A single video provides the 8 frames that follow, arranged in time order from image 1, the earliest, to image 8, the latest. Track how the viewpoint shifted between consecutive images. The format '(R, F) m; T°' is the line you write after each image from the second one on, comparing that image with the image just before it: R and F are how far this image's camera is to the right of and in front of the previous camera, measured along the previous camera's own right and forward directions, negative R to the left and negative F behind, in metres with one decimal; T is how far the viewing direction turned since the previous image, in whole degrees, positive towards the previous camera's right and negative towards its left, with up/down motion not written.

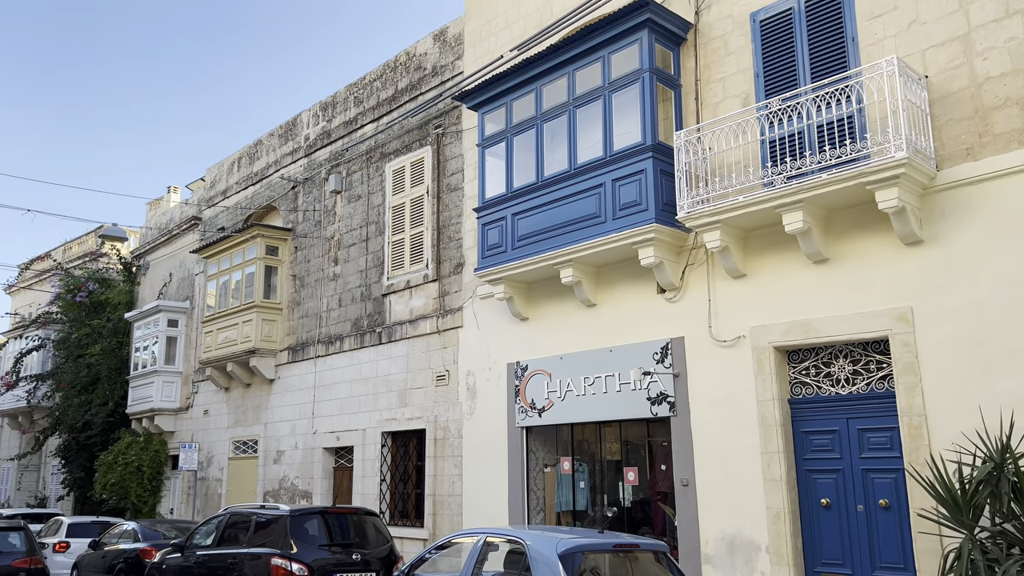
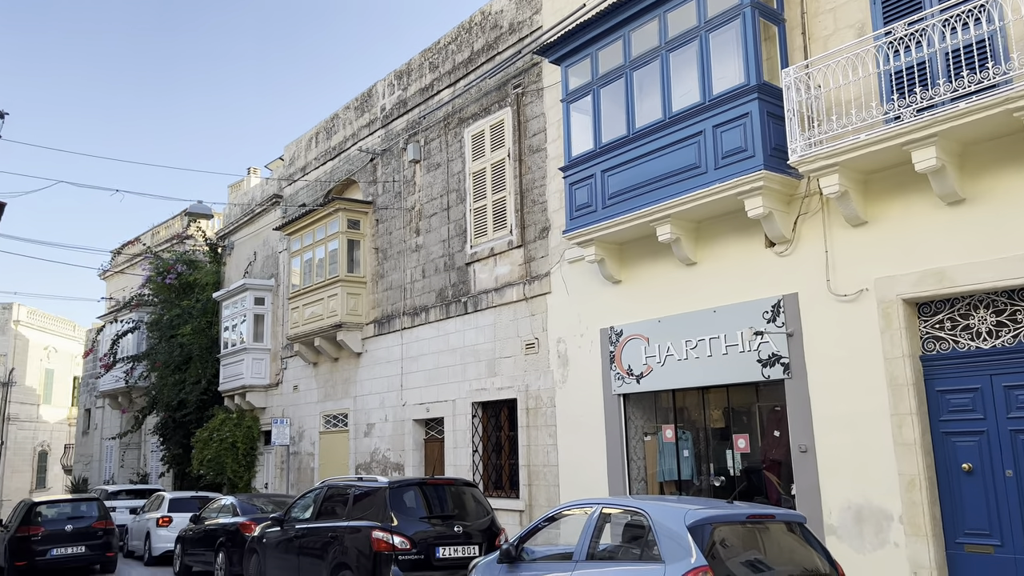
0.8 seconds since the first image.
(-0.3, +0.5) m; -5°
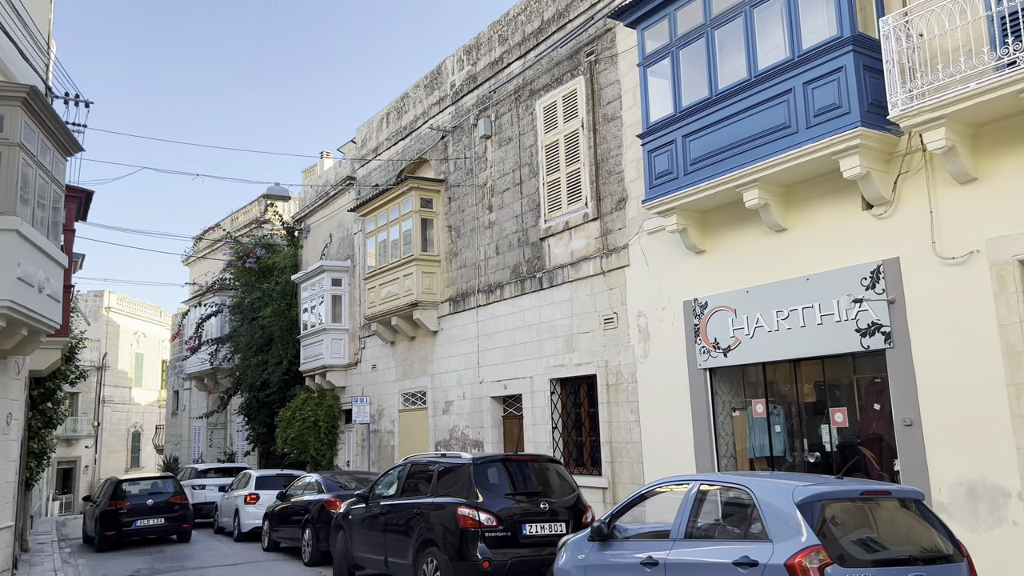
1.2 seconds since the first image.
(-0.1, +0.2) m; -5°
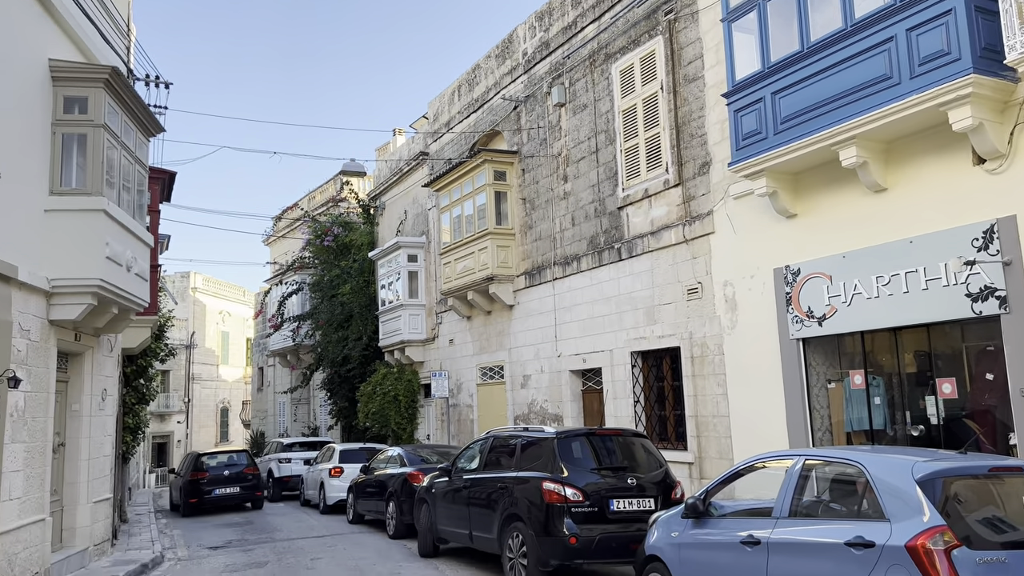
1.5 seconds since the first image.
(-0.1, +0.3) m; -5°
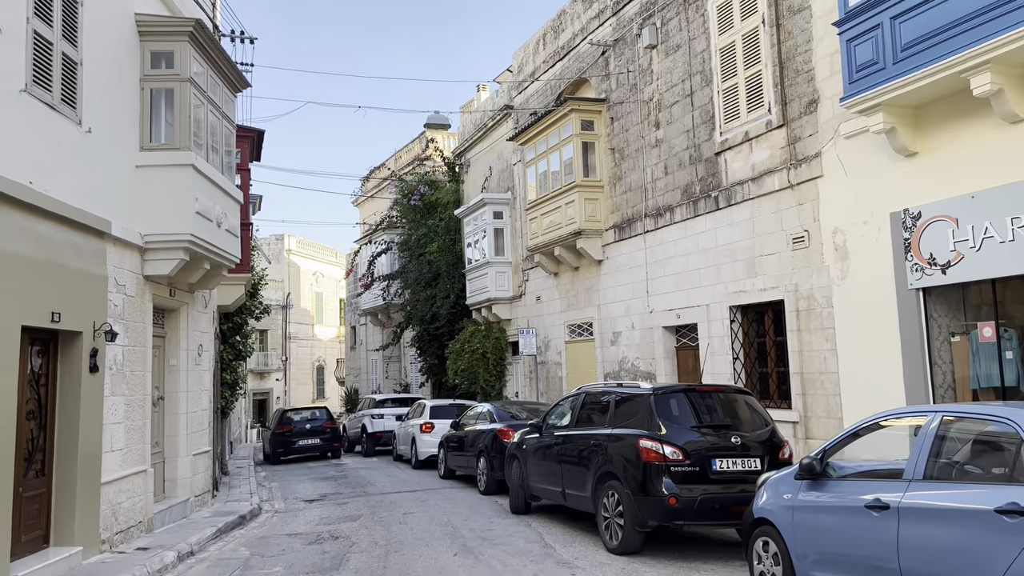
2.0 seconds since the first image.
(-0.1, +0.4) m; -6°
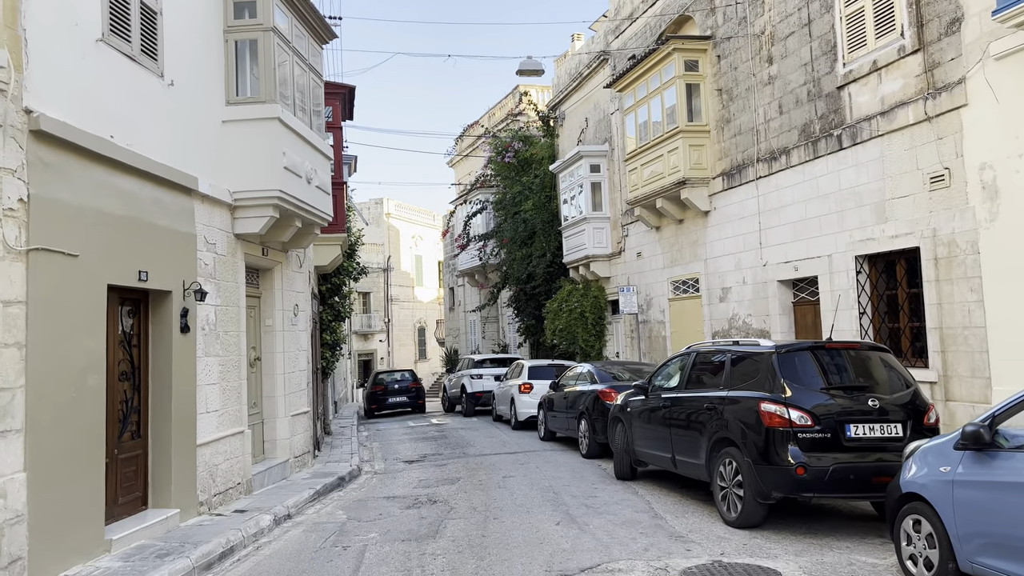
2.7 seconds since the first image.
(0.0, +0.7) m; -7°
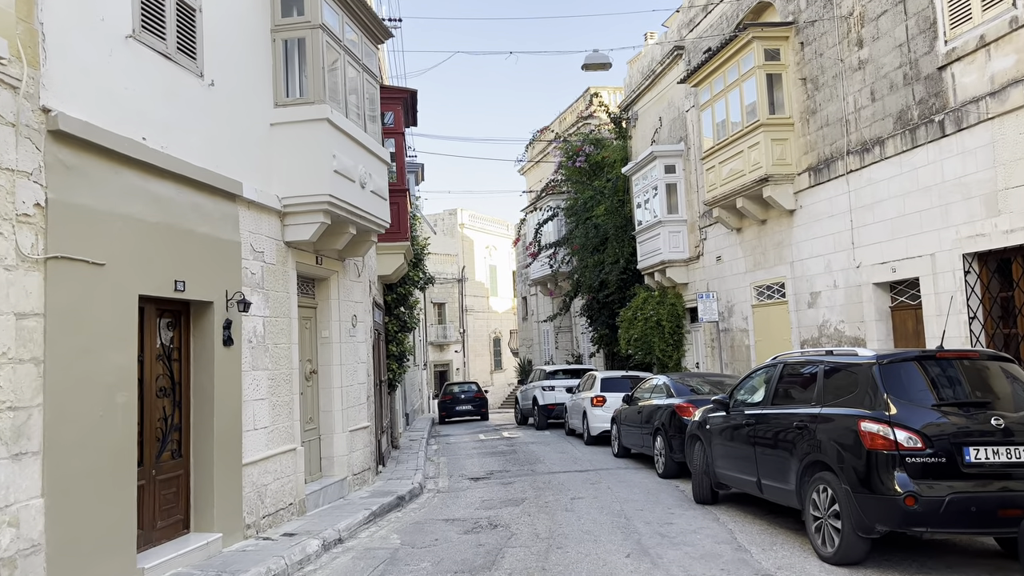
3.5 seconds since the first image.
(+0.1, +0.7) m; -6°
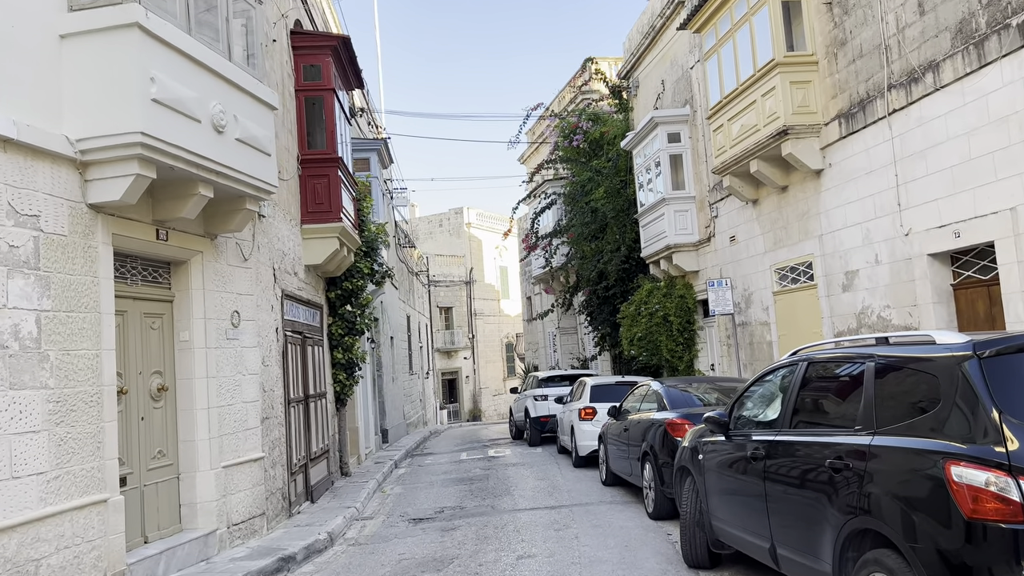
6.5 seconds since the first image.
(+1.0, +2.8) m; -2°
